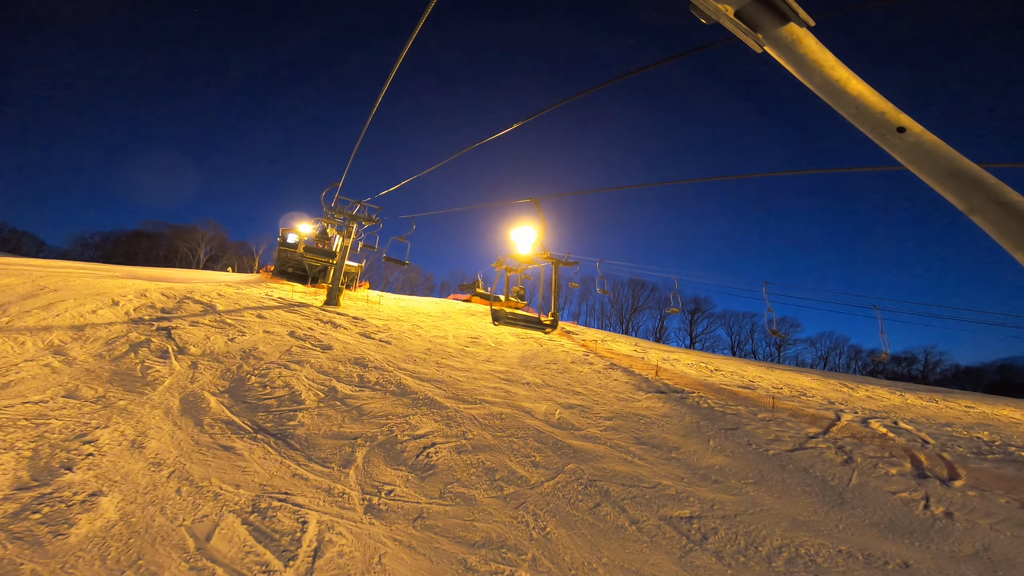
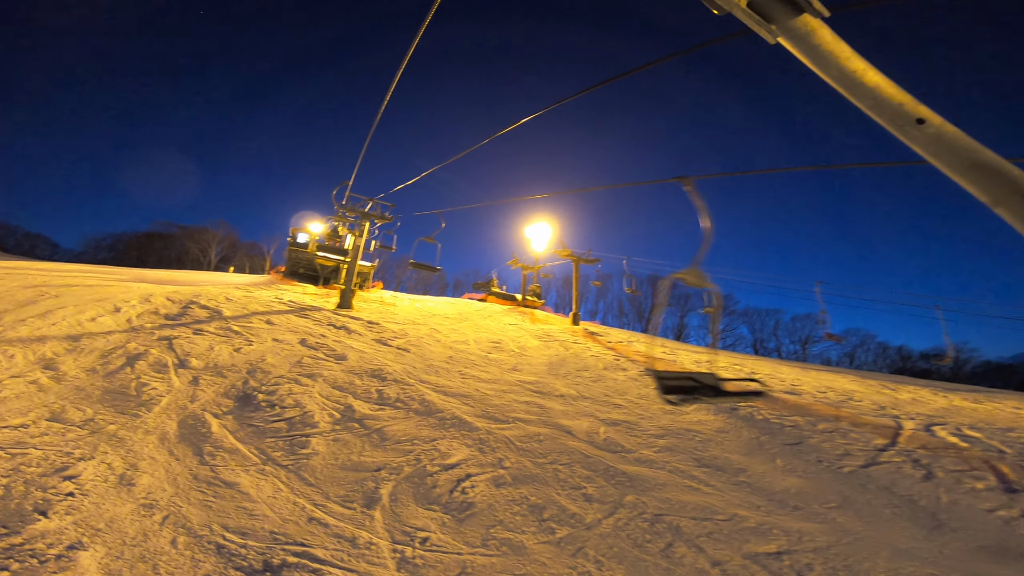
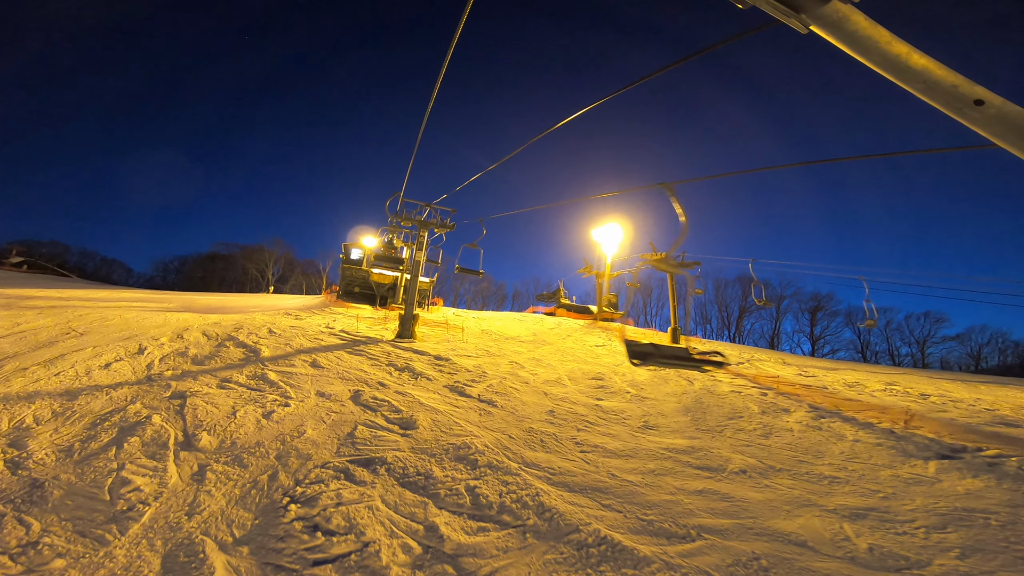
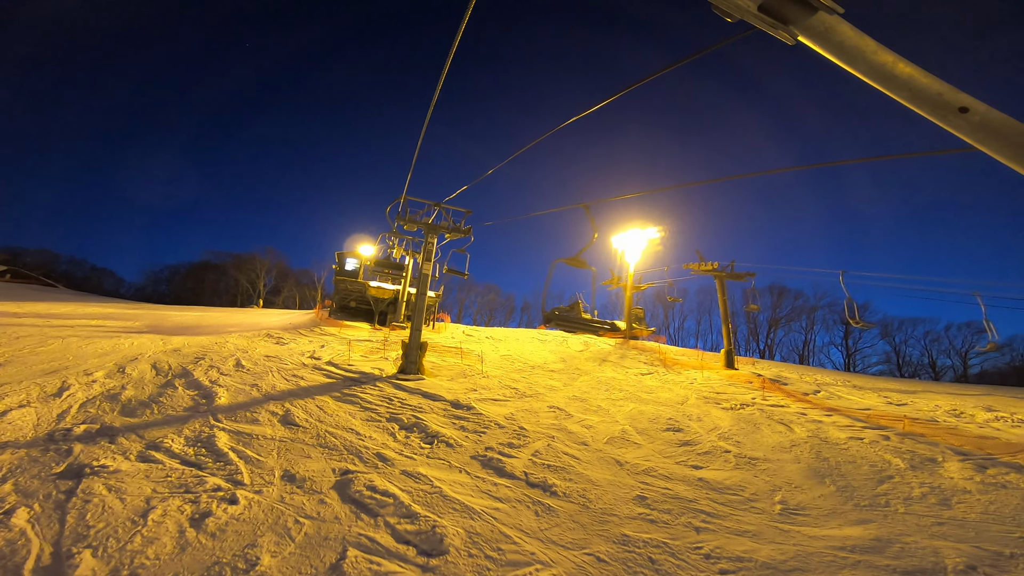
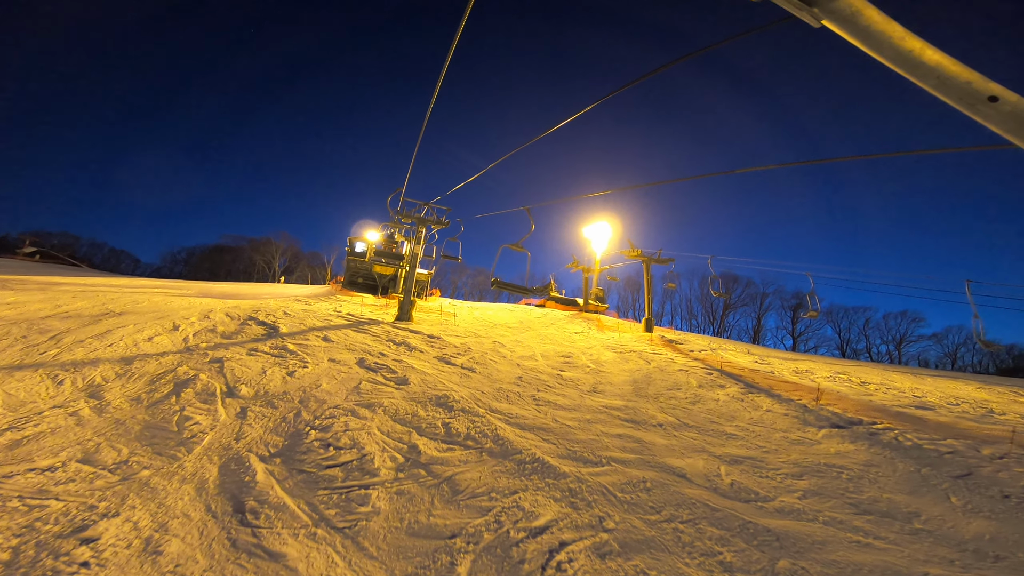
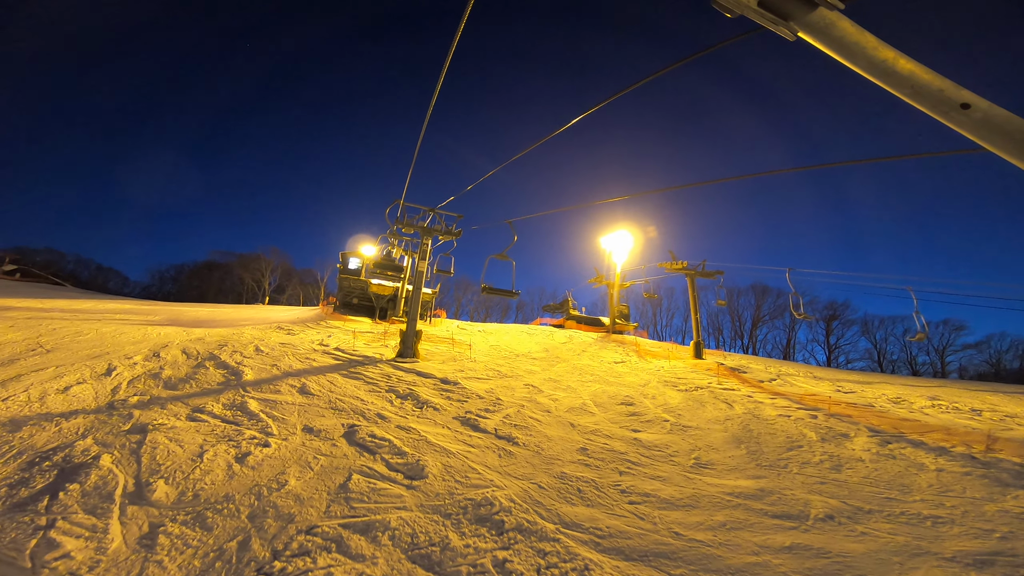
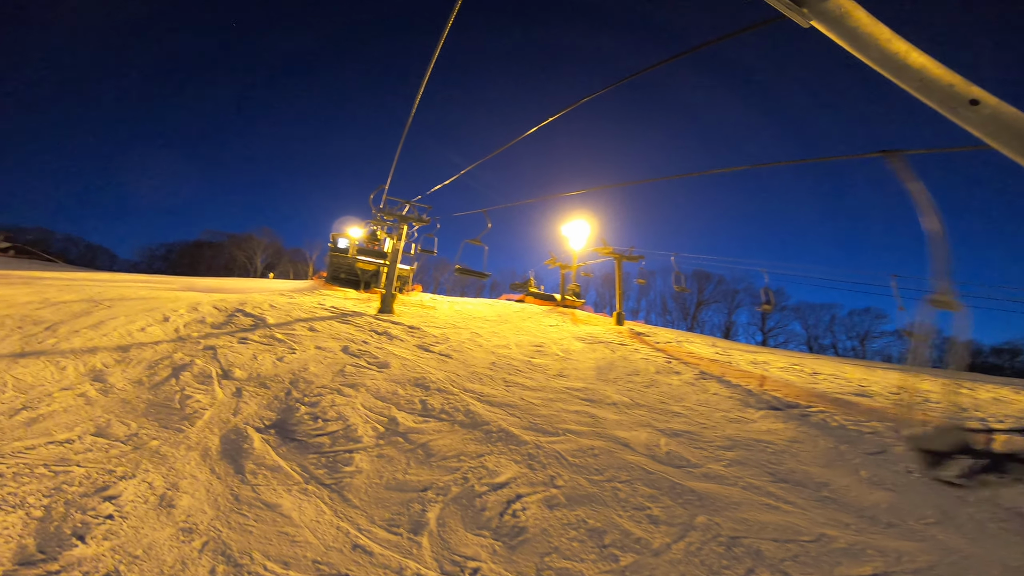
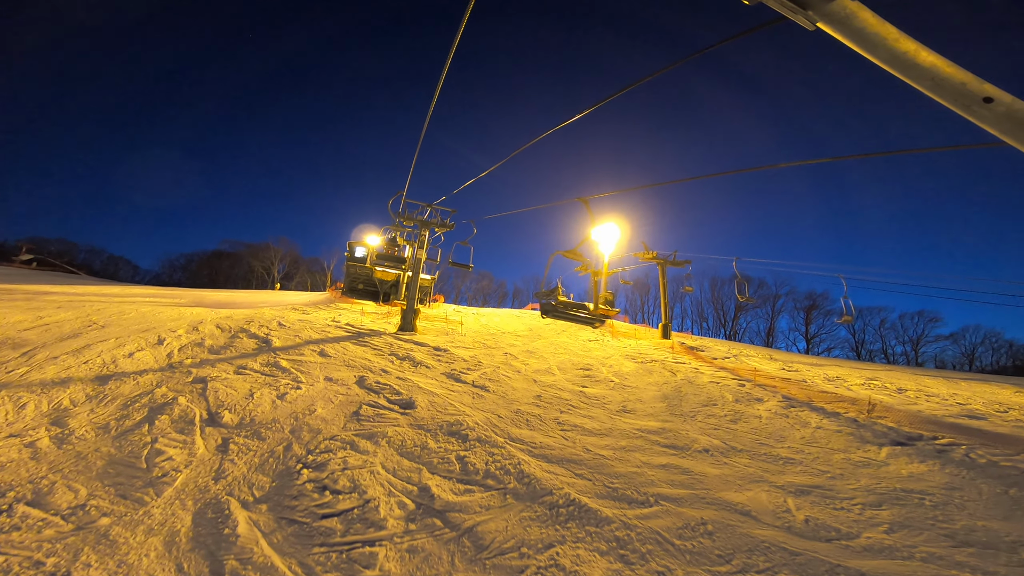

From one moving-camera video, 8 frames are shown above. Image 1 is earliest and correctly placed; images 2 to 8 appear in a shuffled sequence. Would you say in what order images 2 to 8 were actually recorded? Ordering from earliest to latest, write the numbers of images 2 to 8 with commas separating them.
2, 7, 5, 8, 3, 6, 4
